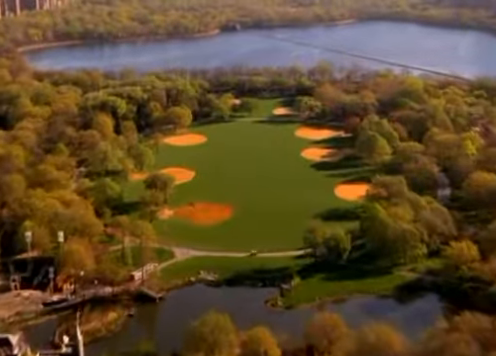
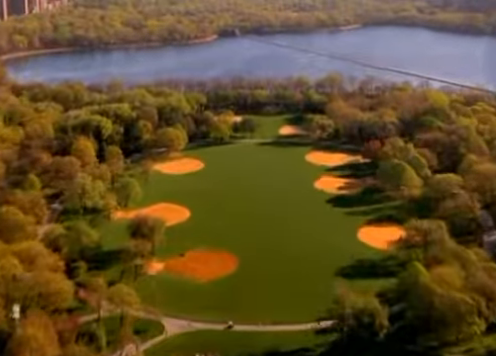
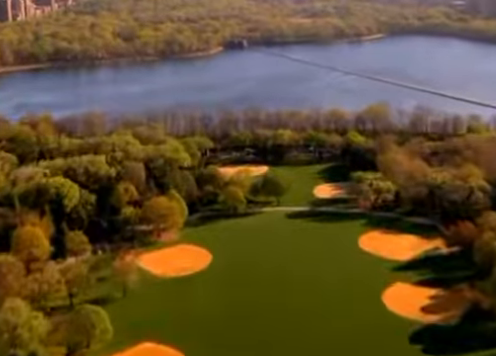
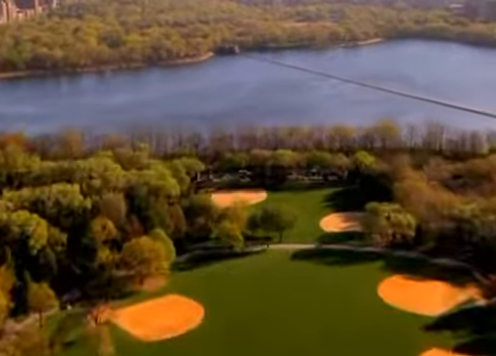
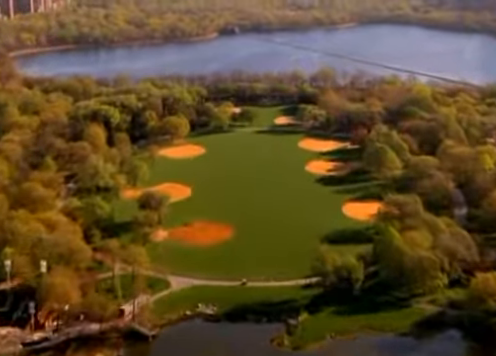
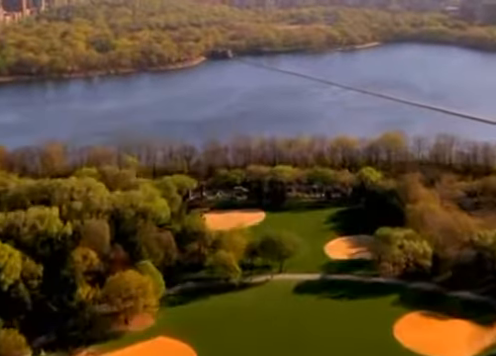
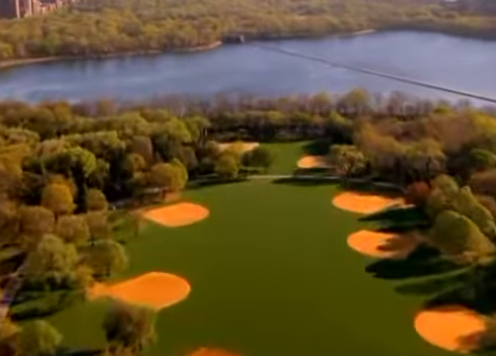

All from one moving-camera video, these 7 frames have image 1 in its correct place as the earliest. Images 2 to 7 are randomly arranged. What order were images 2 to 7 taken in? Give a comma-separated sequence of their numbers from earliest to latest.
5, 2, 7, 3, 4, 6
